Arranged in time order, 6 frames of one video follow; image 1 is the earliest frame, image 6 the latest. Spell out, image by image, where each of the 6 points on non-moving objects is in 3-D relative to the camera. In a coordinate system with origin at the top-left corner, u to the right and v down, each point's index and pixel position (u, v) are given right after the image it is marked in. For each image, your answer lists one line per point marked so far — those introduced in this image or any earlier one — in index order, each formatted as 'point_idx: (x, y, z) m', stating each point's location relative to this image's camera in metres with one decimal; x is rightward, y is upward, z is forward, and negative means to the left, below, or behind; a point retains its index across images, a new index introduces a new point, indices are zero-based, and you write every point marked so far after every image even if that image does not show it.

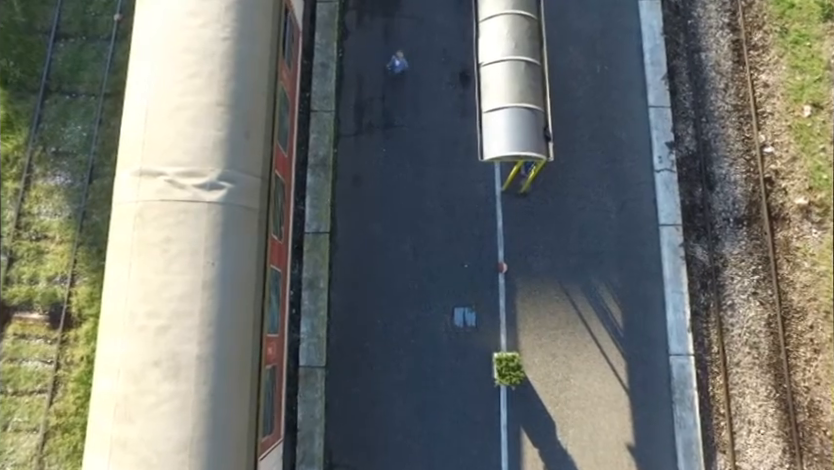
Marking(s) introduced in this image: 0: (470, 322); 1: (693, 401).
0: (+0.9, -1.6, +10.4) m
1: (+4.9, -3.0, +10.3) m
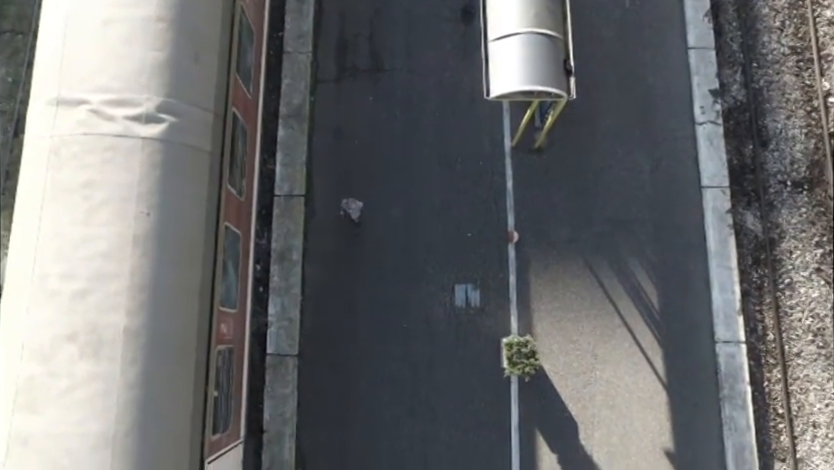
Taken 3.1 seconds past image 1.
0: (+0.8, -1.0, +8.6) m
1: (+4.8, -2.4, +8.5) m
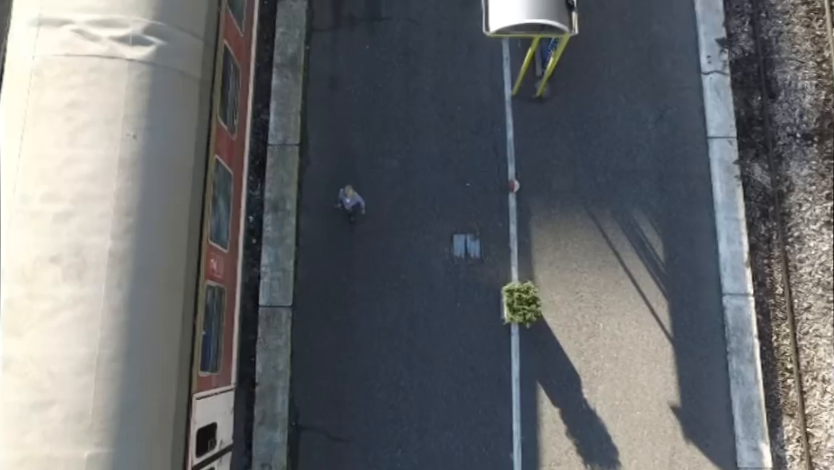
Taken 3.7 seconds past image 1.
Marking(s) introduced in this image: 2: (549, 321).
0: (+0.8, -0.2, +8.4) m
1: (+4.8, -1.7, +8.2) m
2: (+1.9, -1.2, +8.2) m
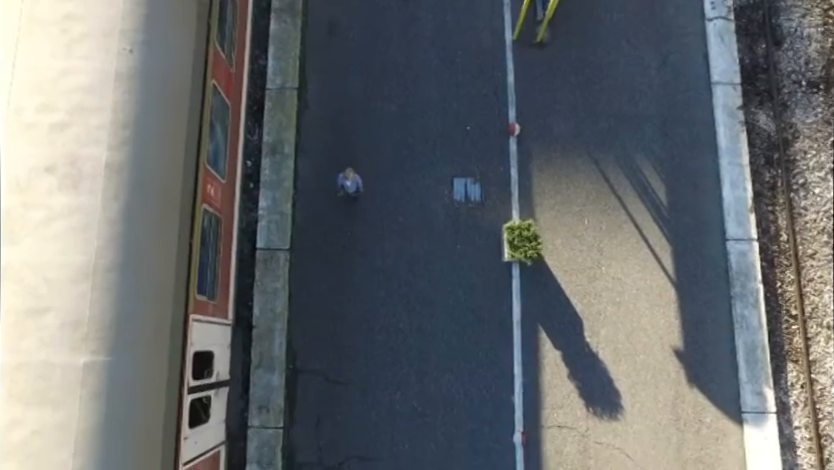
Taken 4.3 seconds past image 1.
0: (+0.8, +0.6, +8.3) m
1: (+4.8, -0.9, +8.1) m
2: (+1.9, -0.4, +8.1) m
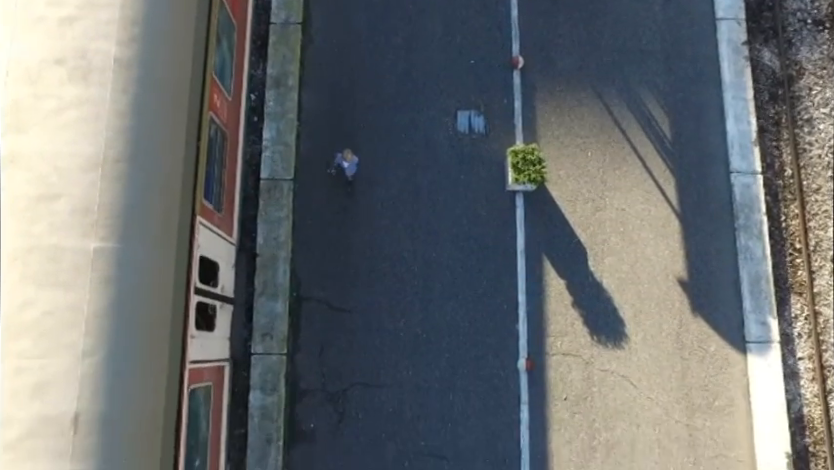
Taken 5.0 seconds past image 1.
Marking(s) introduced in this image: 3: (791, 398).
0: (+0.9, +1.5, +8.2) m
1: (+4.8, +0.1, +8.1) m
2: (+1.9, +0.6, +8.1) m
3: (+5.0, -2.2, +7.7) m
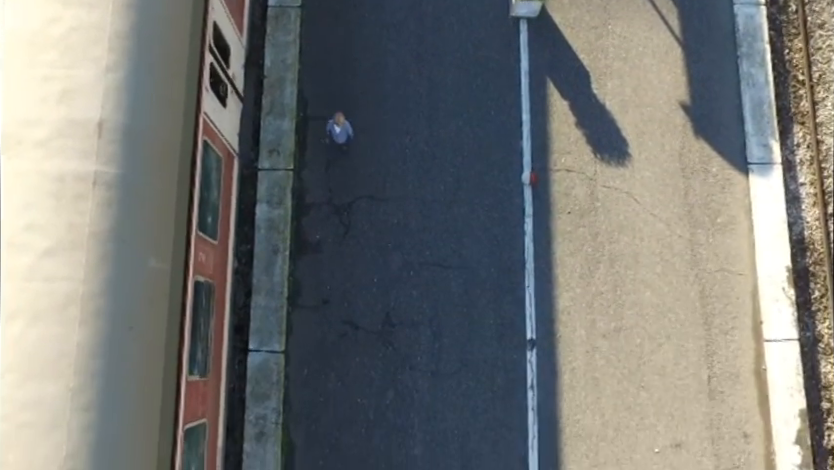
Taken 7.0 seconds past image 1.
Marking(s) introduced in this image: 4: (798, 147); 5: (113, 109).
0: (+1.0, +4.0, +8.3) m
1: (+4.9, +2.5, +8.1) m
2: (+2.0, +3.0, +8.1) m
3: (+5.1, +0.2, +7.8) m
4: (+5.3, +1.2, +8.1) m
5: (-2.7, +1.1, +4.9) m
